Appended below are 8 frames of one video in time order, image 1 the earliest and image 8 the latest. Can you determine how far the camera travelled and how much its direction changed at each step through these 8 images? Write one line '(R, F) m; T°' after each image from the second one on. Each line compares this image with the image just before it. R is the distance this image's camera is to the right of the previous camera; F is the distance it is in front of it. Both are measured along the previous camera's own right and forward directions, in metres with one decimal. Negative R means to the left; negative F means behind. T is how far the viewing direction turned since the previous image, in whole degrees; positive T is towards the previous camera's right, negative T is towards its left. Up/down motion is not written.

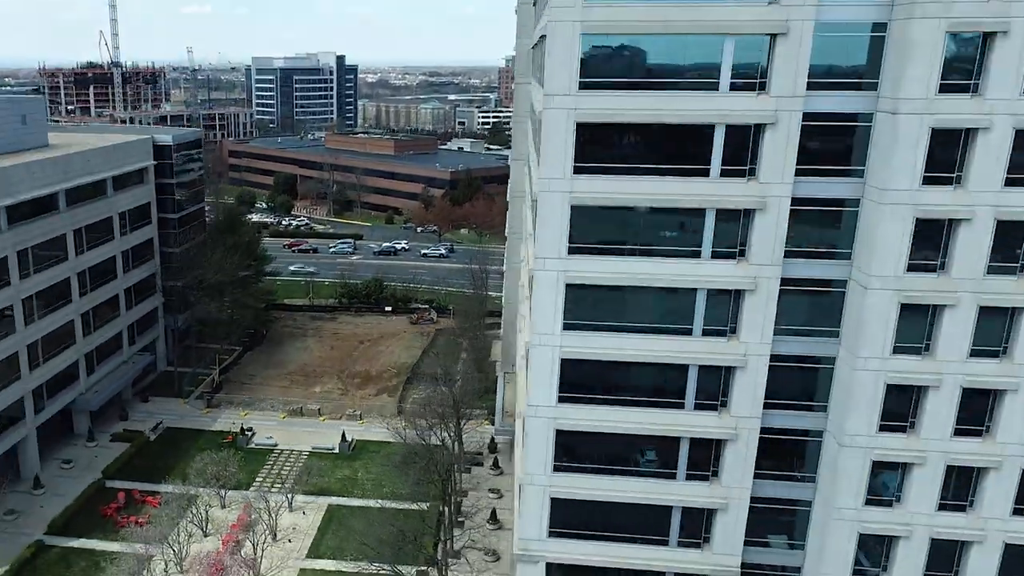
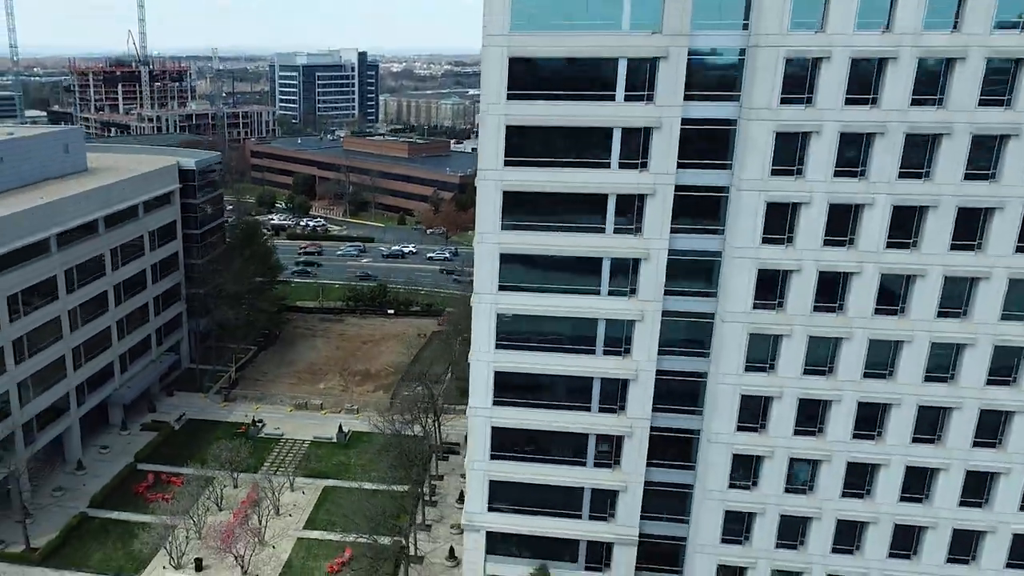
(+1.9, -6.0) m; -1°
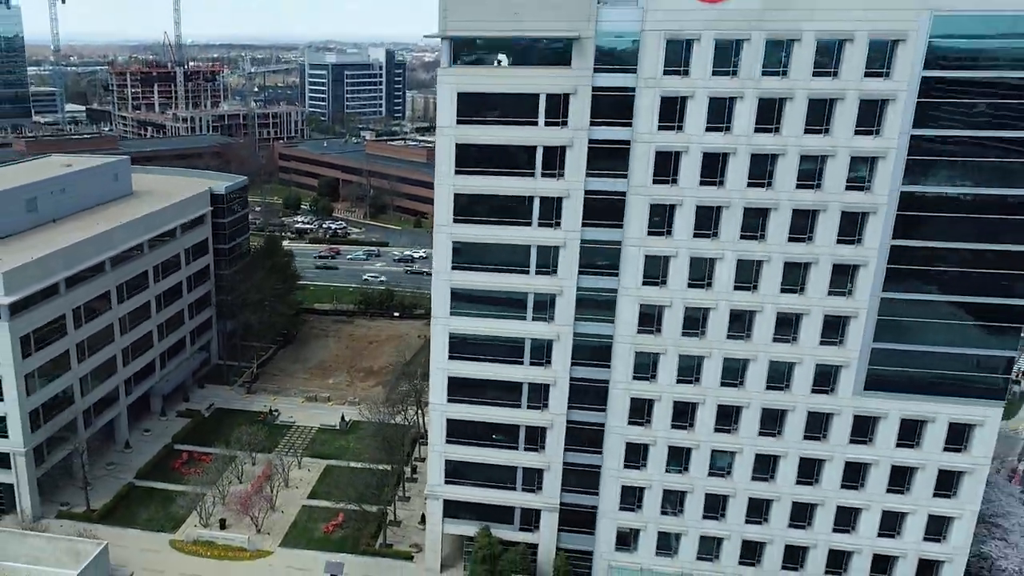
(+2.5, -8.5) m; -1°
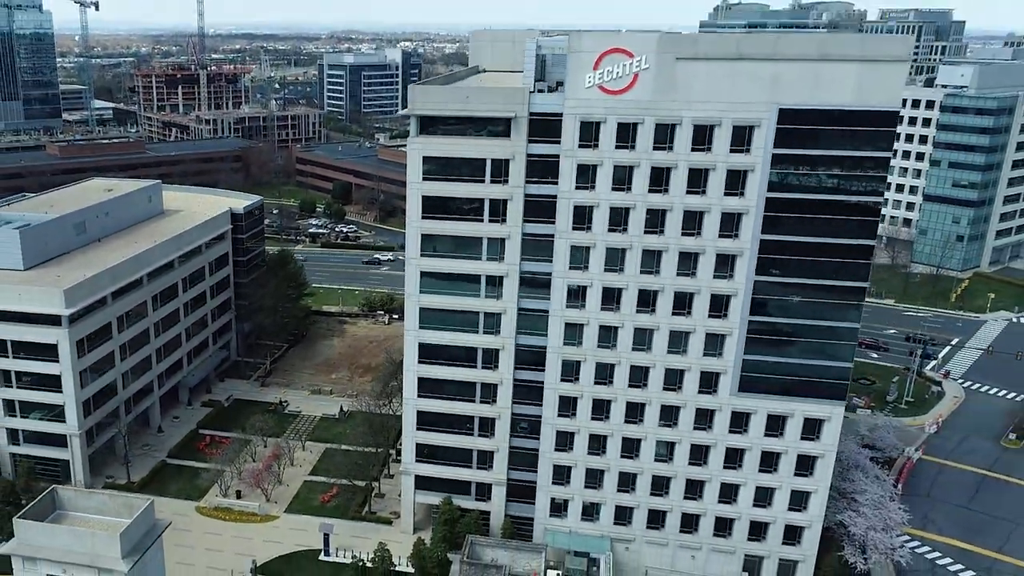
(+2.5, -9.3) m; -1°
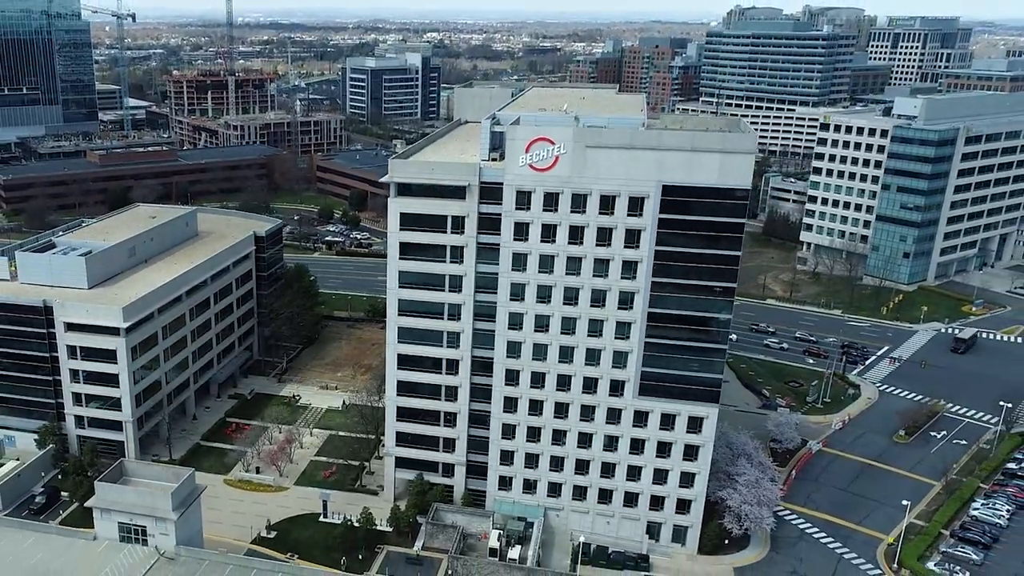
(+3.4, -13.0) m; -1°
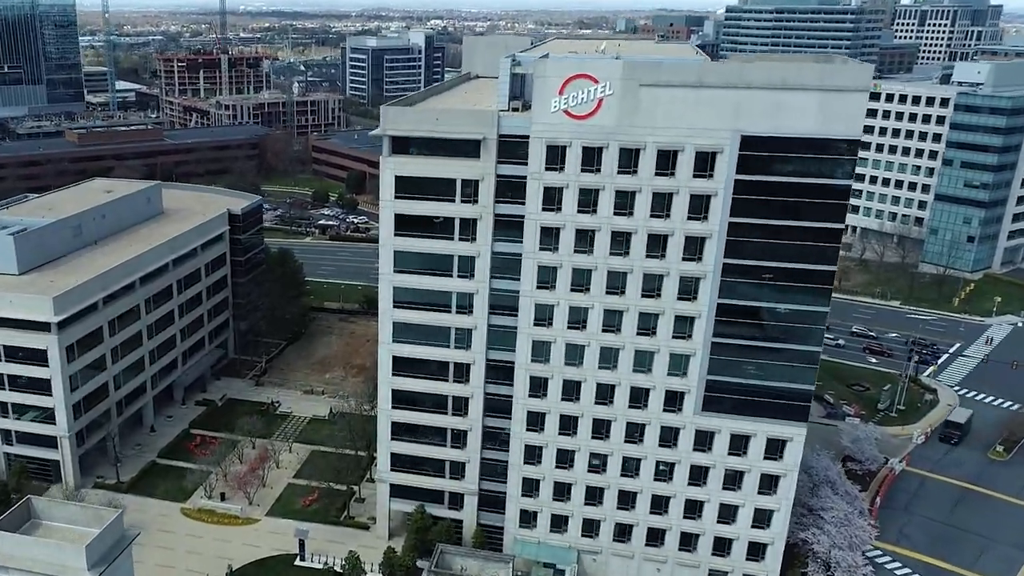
(-0.9, +12.3) m; 0°
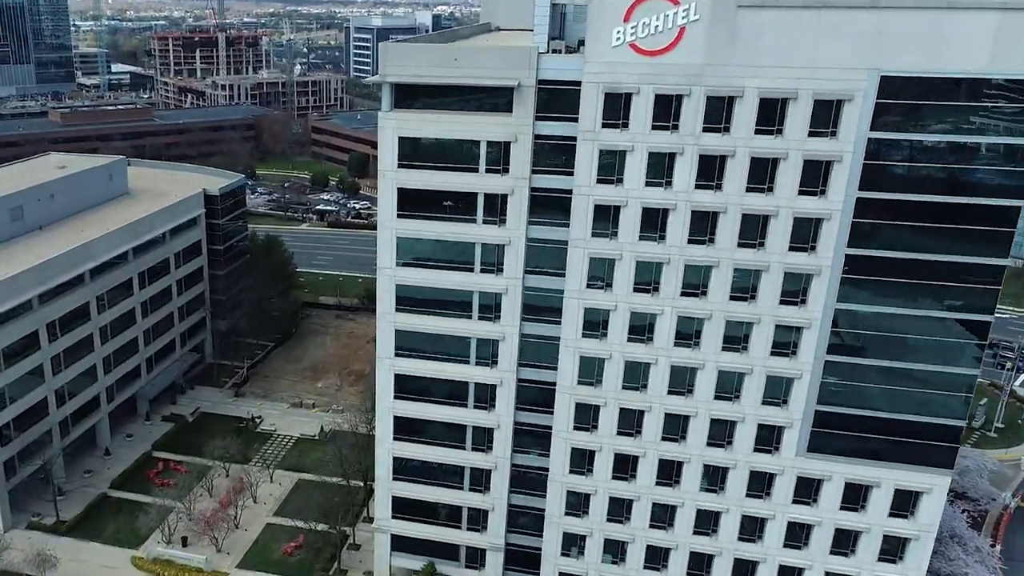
(-1.0, +10.7) m; 0°
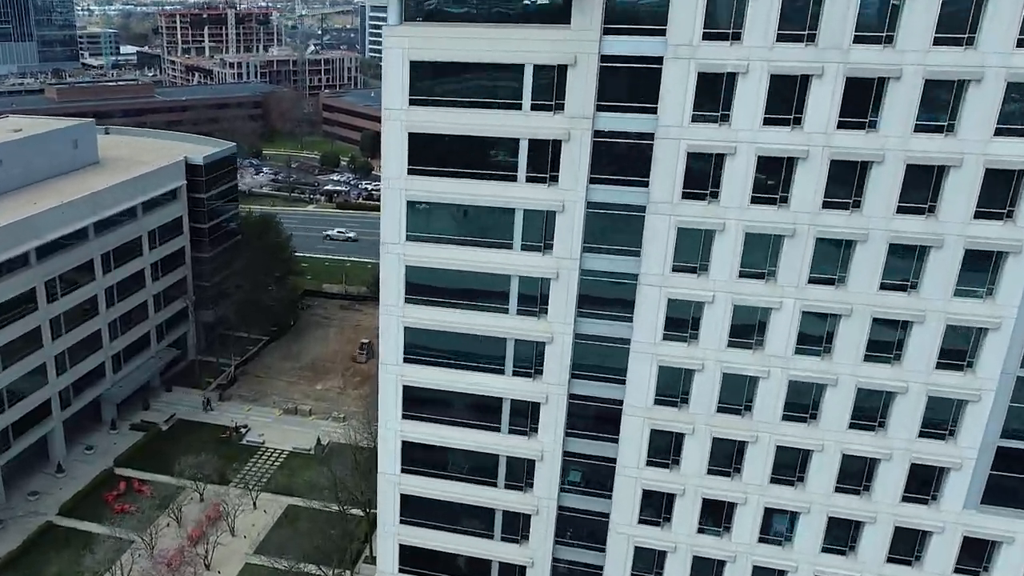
(-0.8, +9.1) m; -1°
